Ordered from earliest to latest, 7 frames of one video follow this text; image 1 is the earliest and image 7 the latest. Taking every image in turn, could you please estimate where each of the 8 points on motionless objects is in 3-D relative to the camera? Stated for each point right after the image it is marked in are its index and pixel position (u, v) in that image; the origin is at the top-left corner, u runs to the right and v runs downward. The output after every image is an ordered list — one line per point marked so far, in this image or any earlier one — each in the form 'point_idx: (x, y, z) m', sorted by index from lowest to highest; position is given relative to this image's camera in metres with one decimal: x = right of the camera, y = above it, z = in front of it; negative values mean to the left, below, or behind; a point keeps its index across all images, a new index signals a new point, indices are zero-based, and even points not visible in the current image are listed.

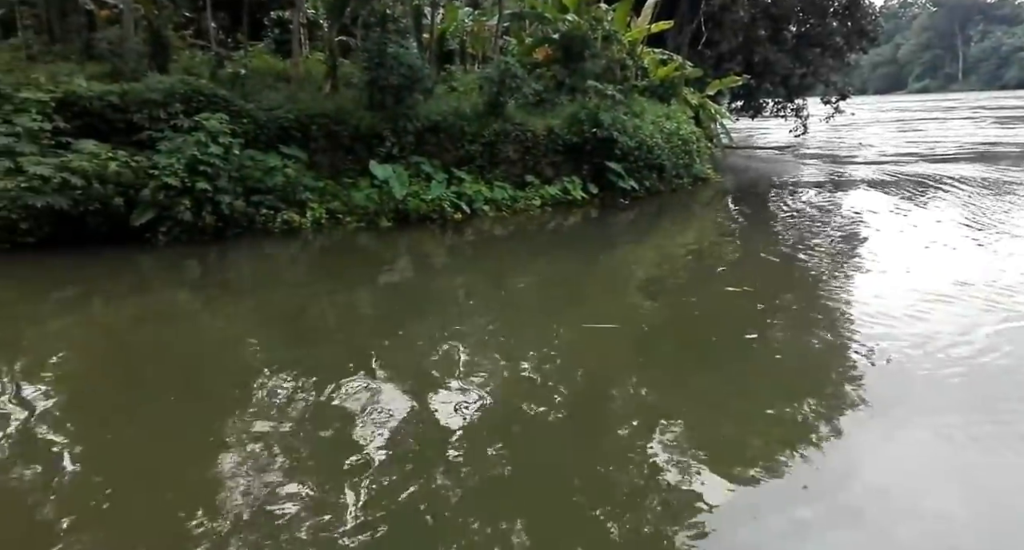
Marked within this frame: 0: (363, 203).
0: (-1.8, +0.9, +7.5) m
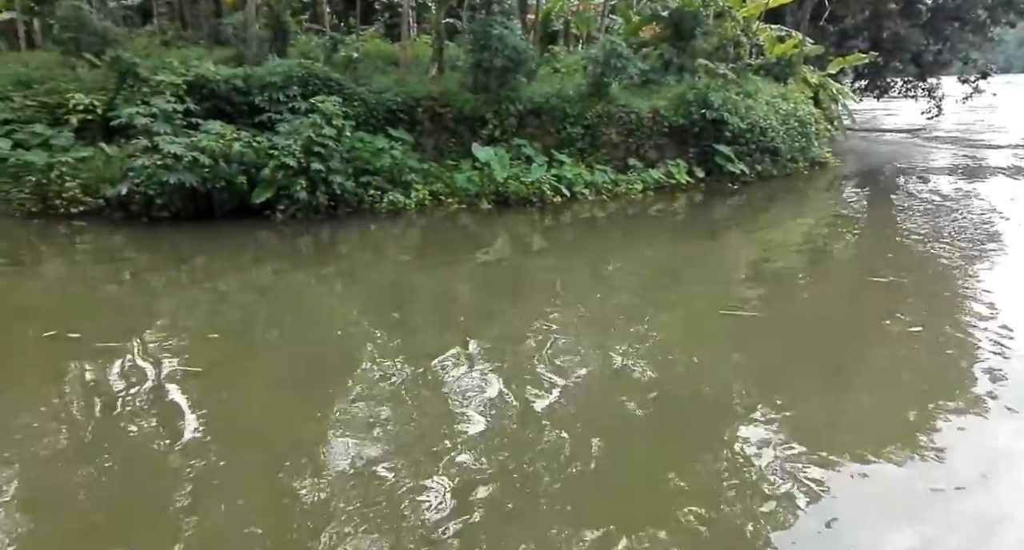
0: (-0.6, +1.1, +7.5) m
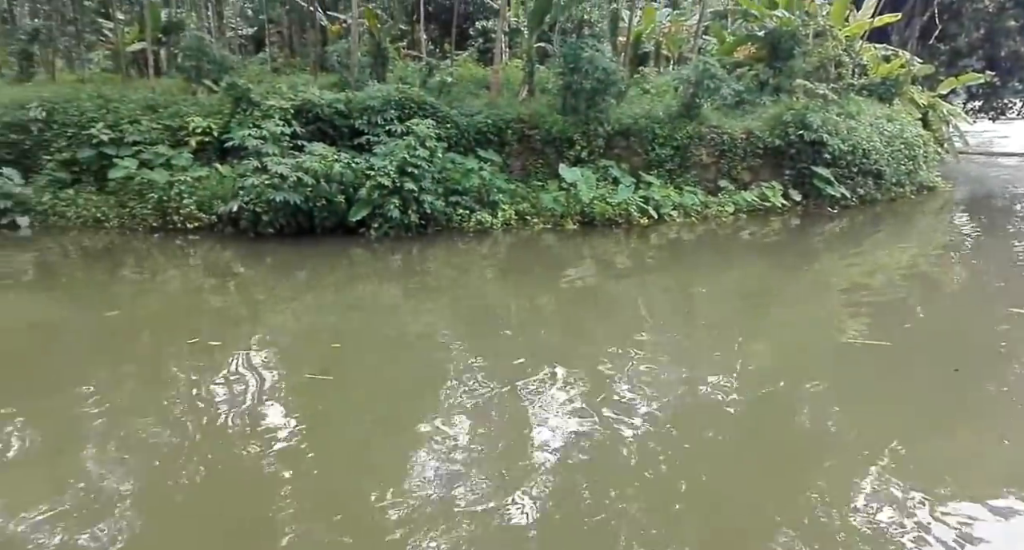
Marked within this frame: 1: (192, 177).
0: (+0.5, +0.9, +7.6) m
1: (-3.8, +1.2, +7.1) m
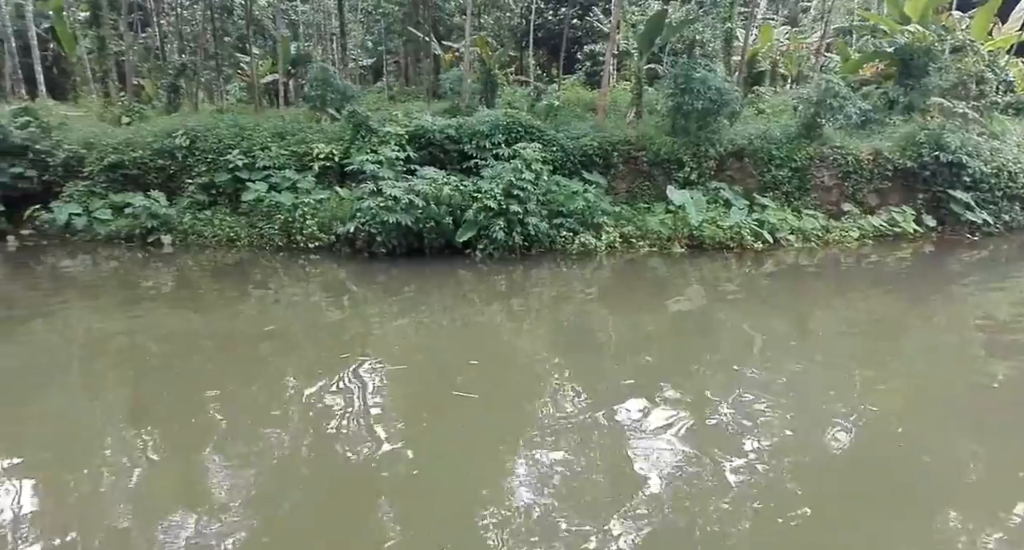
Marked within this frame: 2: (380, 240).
0: (+1.8, +0.6, +7.5) m
1: (-2.5, +0.9, +7.5) m
2: (-1.6, +0.4, +7.1) m
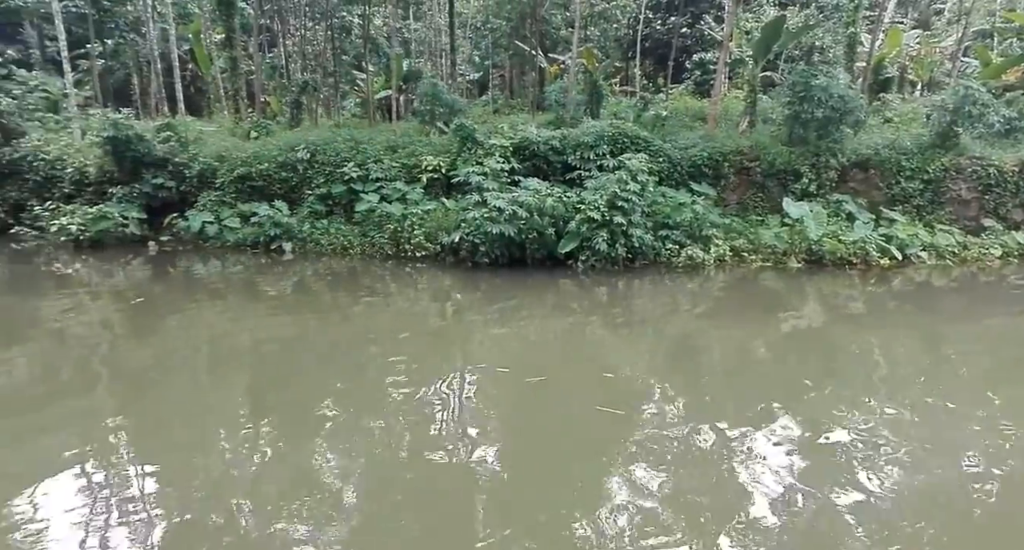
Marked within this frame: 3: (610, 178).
0: (+3.1, +0.4, +7.2) m
1: (-1.2, +0.8, +7.7) m
2: (-0.4, +0.3, +7.1) m
3: (+1.2, +1.2, +7.3) m
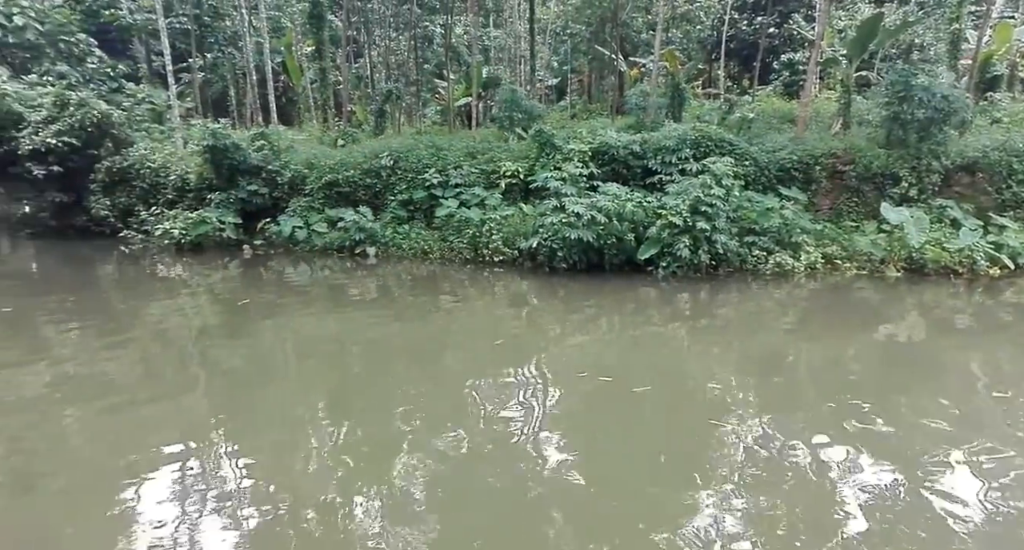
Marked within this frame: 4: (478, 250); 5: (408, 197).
0: (+4.0, +0.3, +6.9) m
1: (-0.2, +0.8, +7.8) m
2: (+0.6, +0.2, +7.1) m
3: (+2.2, +1.1, +7.1) m
4: (-0.5, +0.3, +7.7) m
5: (-1.5, +1.1, +8.3) m
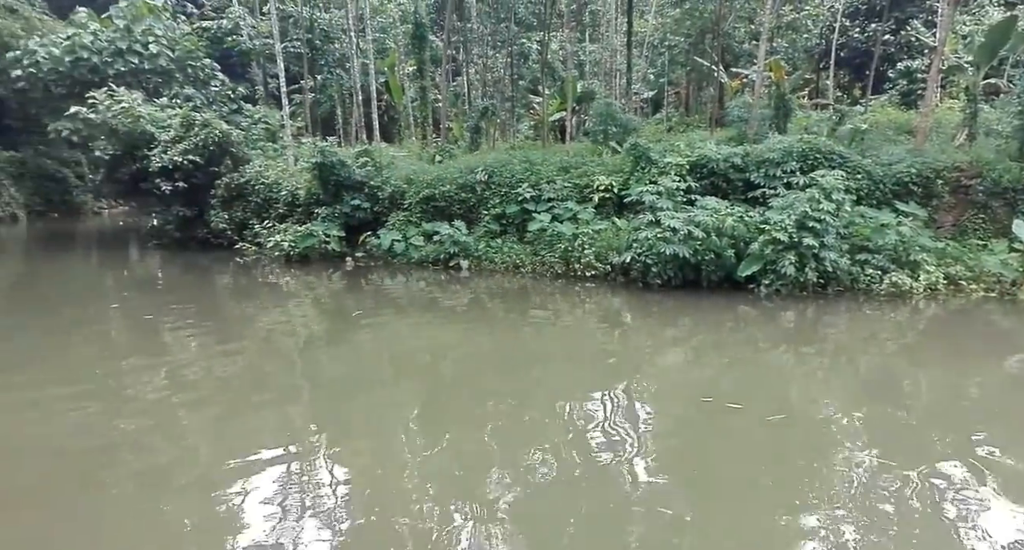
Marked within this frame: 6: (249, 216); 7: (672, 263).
0: (+5.1, +0.1, +6.4) m
1: (+1.0, +0.6, +7.7) m
2: (+1.7, +0.1, +7.0) m
3: (+3.3, +0.9, +6.9) m
4: (+0.7, +0.1, +7.6) m
5: (-0.2, +0.9, +8.4) m
6: (-4.2, +0.9, +9.5) m
7: (+1.9, +0.1, +6.9) m
